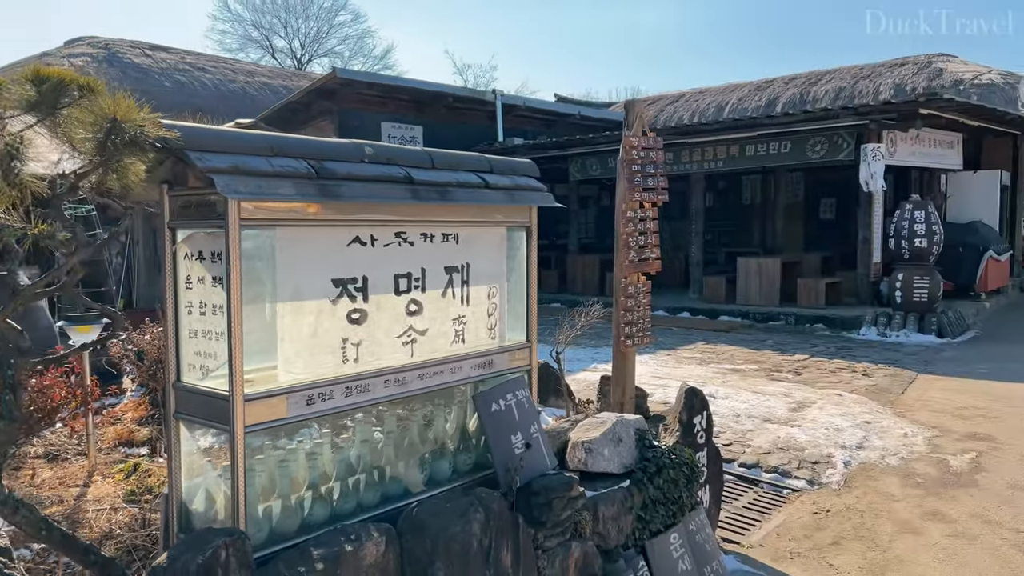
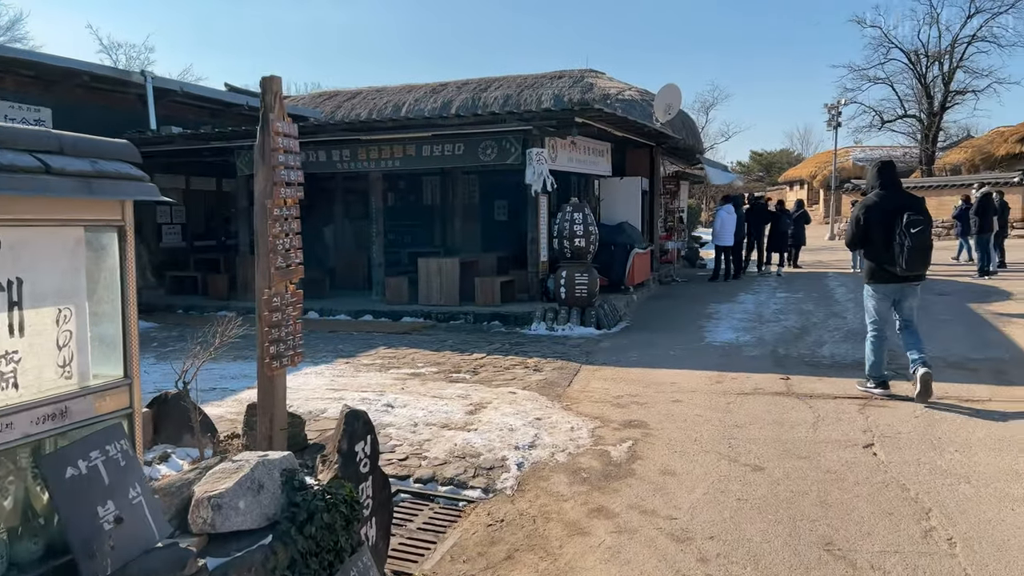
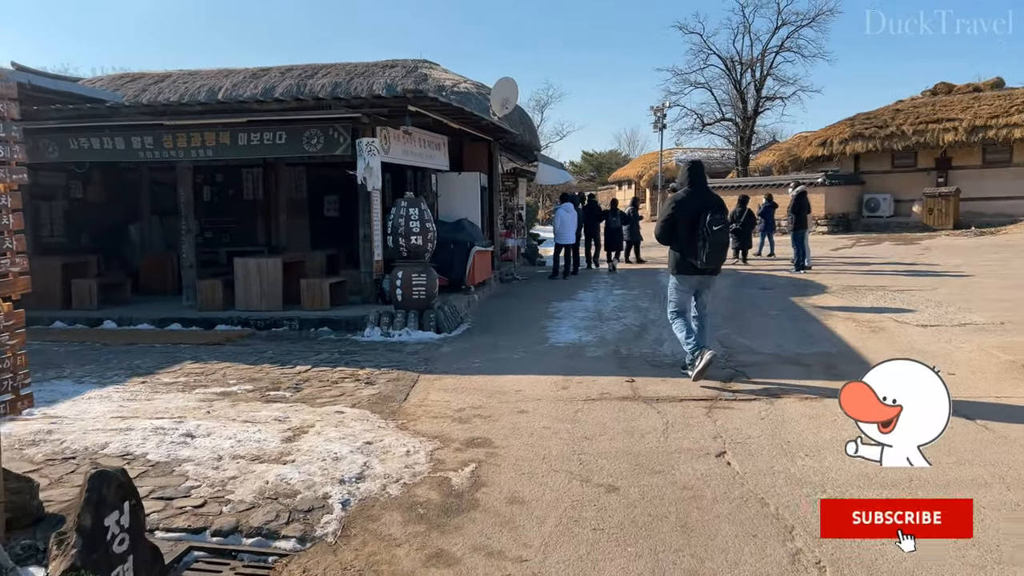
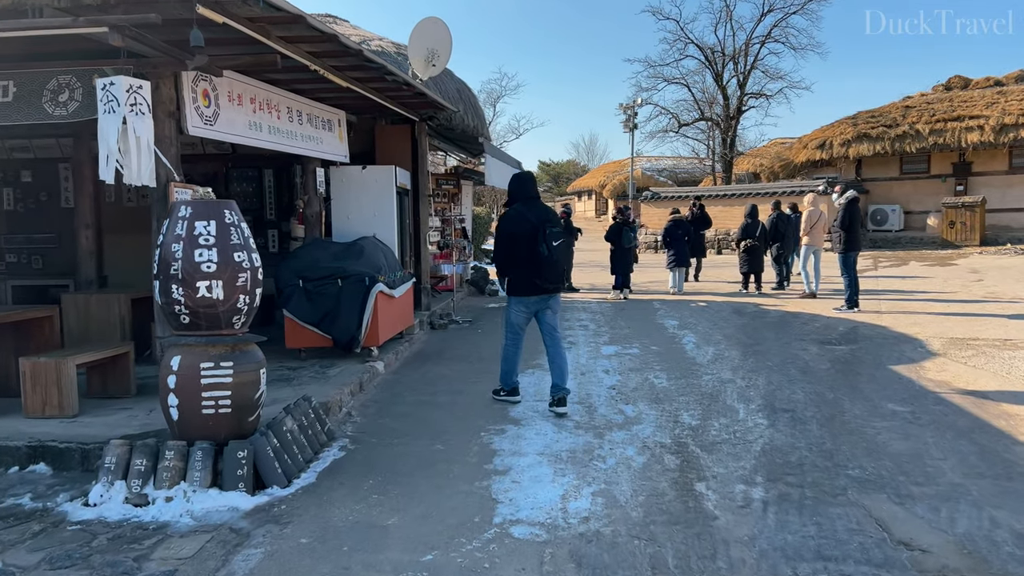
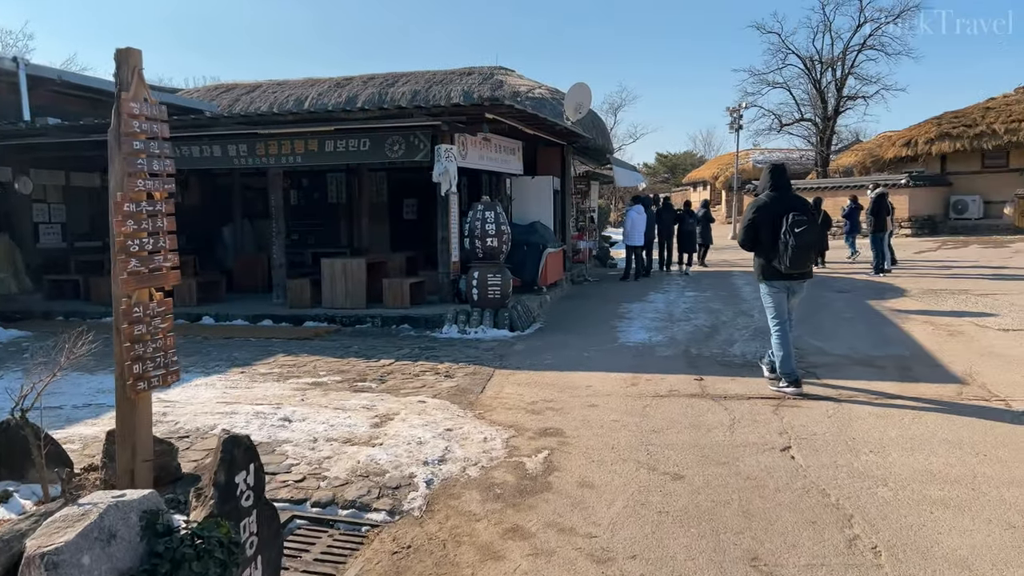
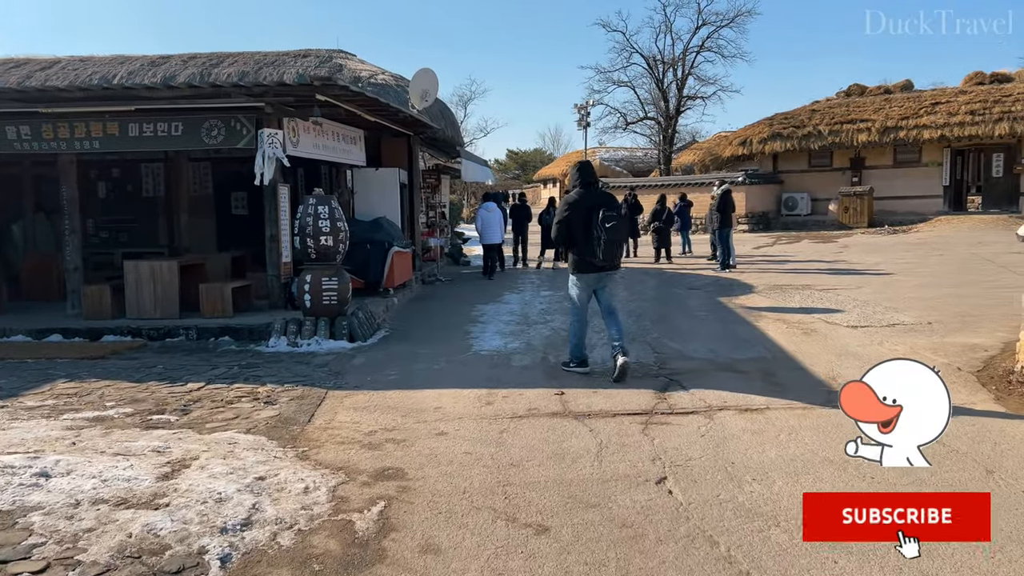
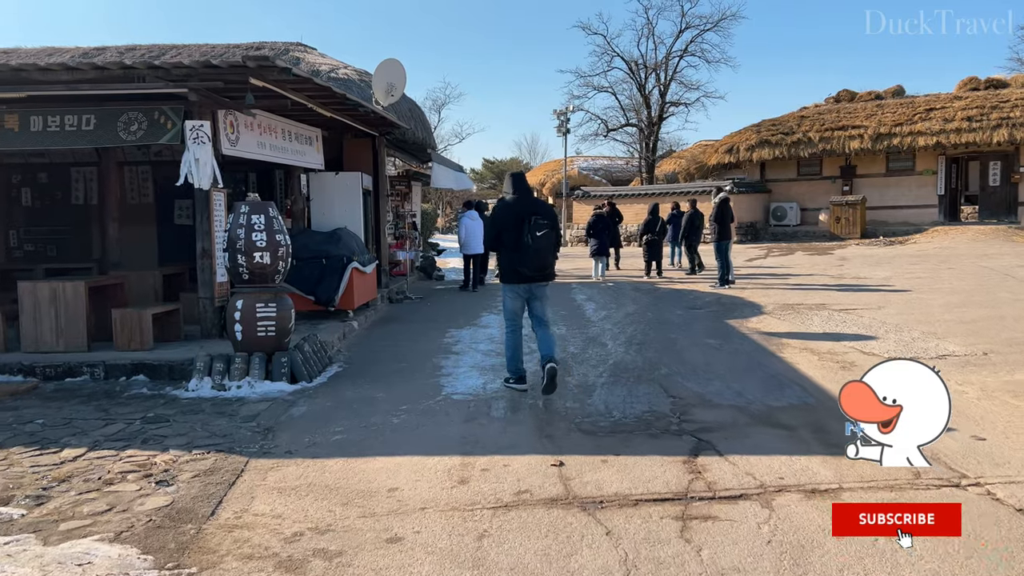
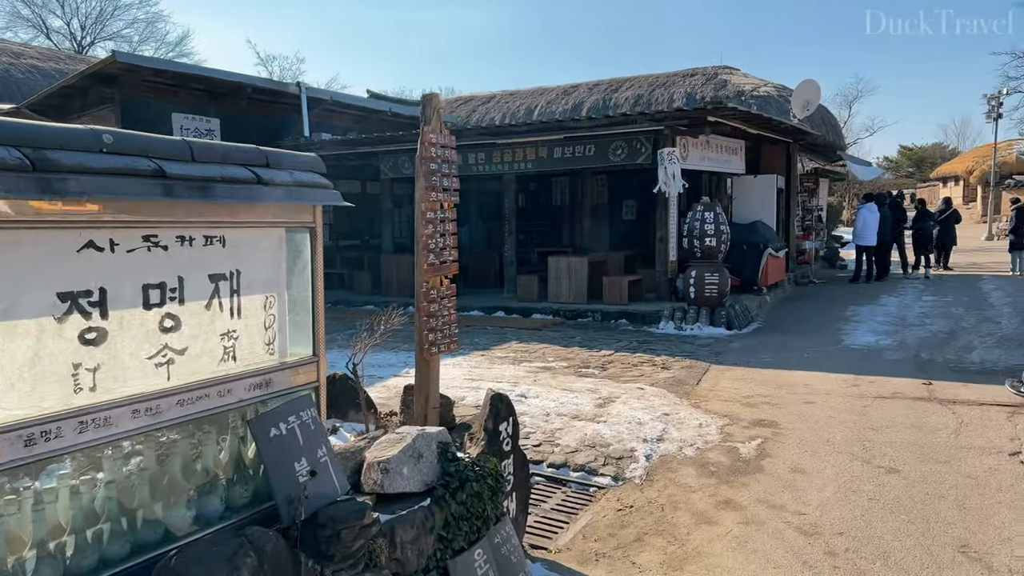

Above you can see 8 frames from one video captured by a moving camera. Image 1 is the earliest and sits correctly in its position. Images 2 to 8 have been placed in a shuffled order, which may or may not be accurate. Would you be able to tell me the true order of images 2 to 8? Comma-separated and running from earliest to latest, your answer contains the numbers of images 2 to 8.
8, 2, 5, 3, 6, 7, 4
